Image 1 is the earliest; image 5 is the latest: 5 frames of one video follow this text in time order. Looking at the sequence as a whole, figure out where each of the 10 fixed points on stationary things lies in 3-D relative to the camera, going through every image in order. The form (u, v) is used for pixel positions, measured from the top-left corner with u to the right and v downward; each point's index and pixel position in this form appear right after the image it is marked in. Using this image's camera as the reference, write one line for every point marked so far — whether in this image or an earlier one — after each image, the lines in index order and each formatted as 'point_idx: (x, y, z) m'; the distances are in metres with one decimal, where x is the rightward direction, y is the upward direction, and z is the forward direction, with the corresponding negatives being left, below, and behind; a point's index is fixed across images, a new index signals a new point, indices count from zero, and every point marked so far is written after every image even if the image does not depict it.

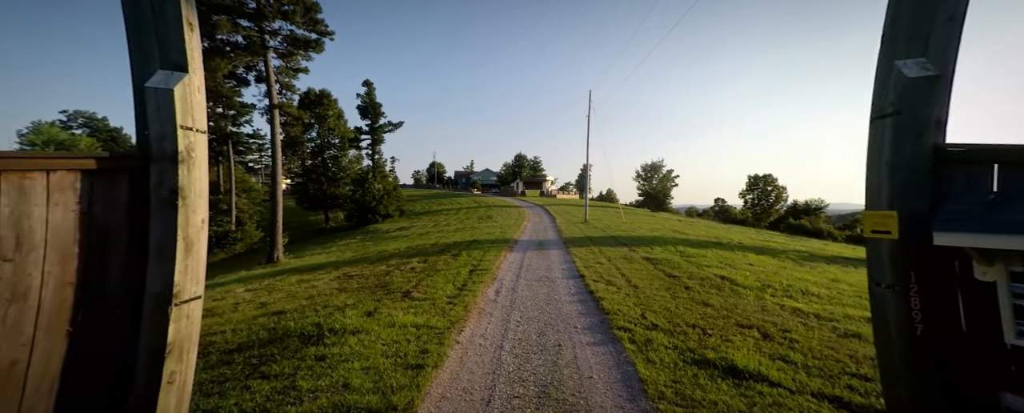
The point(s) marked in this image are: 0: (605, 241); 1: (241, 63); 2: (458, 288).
0: (+3.9, -1.5, +17.2) m
1: (-11.1, +5.9, +16.5) m
2: (-1.1, -1.6, +7.9) m
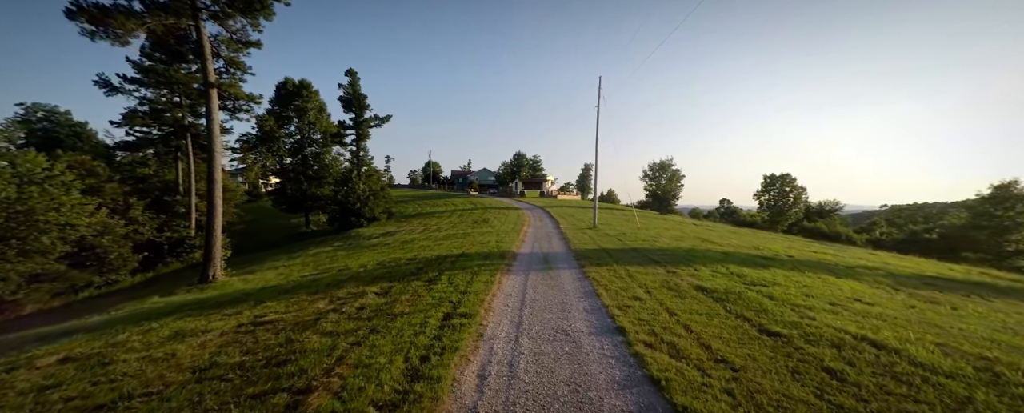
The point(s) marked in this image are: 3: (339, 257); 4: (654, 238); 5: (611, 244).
0: (+3.8, -1.7, +13.7) m
1: (-11.2, +5.7, +12.9) m
2: (-1.1, -1.8, +4.3) m
3: (-8.0, -2.4, +18.7) m
4: (+7.0, -1.6, +20.0) m
5: (+4.2, -1.6, +17.5) m
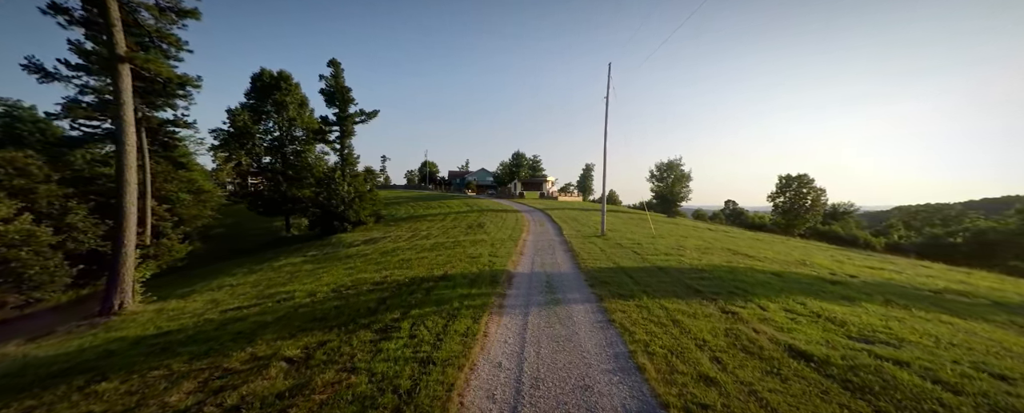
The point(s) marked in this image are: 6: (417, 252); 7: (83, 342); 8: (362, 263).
0: (+3.7, -1.9, +10.6) m
1: (-11.3, +5.5, +9.8) m
2: (-1.2, -2.0, +1.2) m
3: (-8.1, -2.6, +15.5) m
4: (+6.8, -1.8, +16.9) m
5: (+4.1, -1.9, +14.4) m
6: (-4.6, -2.2, +19.4) m
7: (-7.9, -2.5, +7.5) m
8: (-6.5, -2.4, +17.4) m
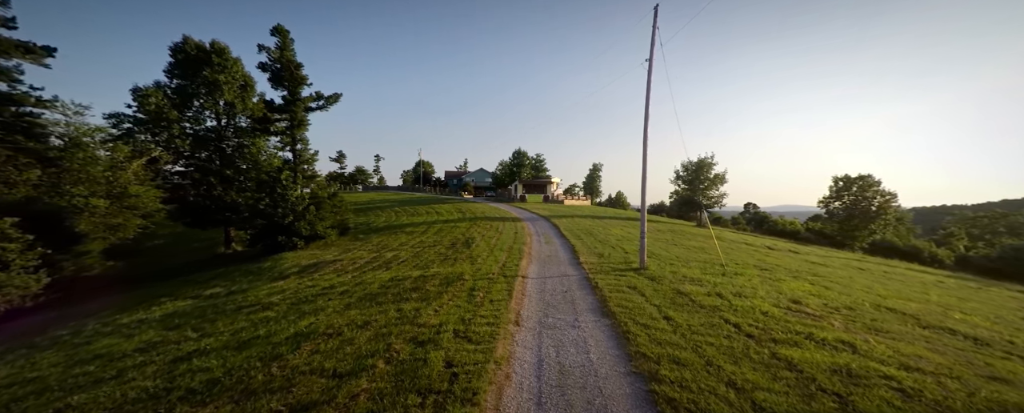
0: (+3.4, -2.6, +2.7) m
1: (-11.6, +4.8, +2.0) m
2: (-1.6, -2.6, -6.7) m
3: (-8.4, -3.2, +7.7) m
4: (+6.6, -2.5, +9.0) m
5: (+3.8, -2.5, +6.5) m
6: (-4.8, -2.9, +11.5) m
7: (-8.2, -3.1, -0.4) m
8: (-6.7, -3.1, +9.5) m
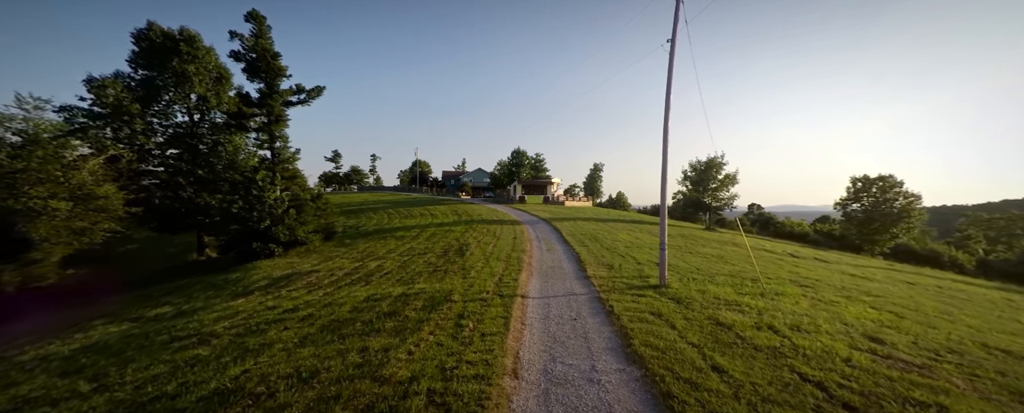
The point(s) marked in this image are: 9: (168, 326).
0: (+3.4, -2.8, +0.3) m
1: (-11.7, +4.6, -0.5) m
2: (-1.6, -2.8, -9.1) m
3: (-8.4, -3.4, +5.2) m
4: (+6.5, -2.7, +6.6) m
5: (+3.8, -2.7, +4.1) m
6: (-4.9, -3.1, +9.1) m
7: (-8.2, -3.3, -2.8) m
8: (-6.8, -3.3, +7.1) m
9: (-10.1, -3.5, +12.0) m
